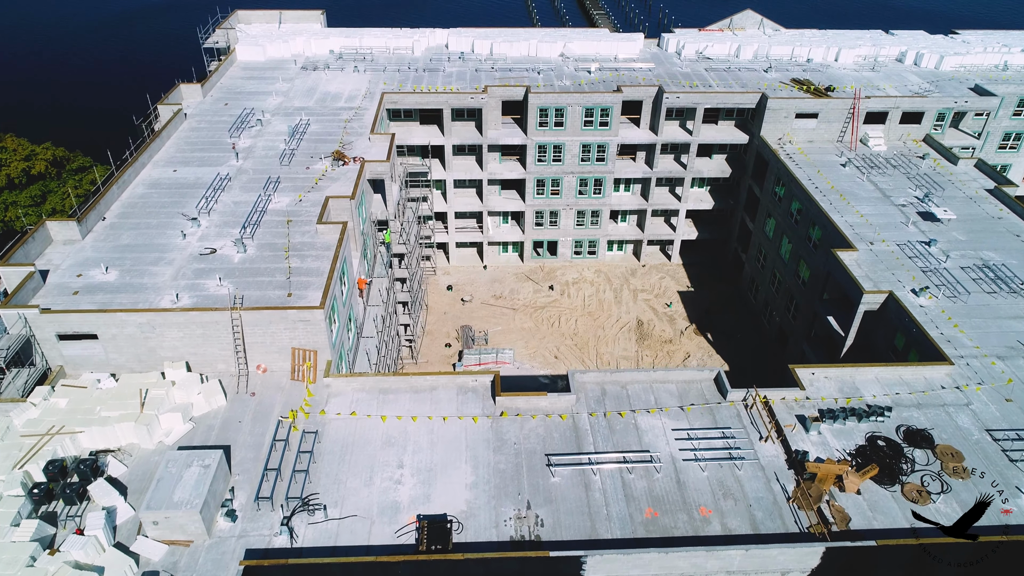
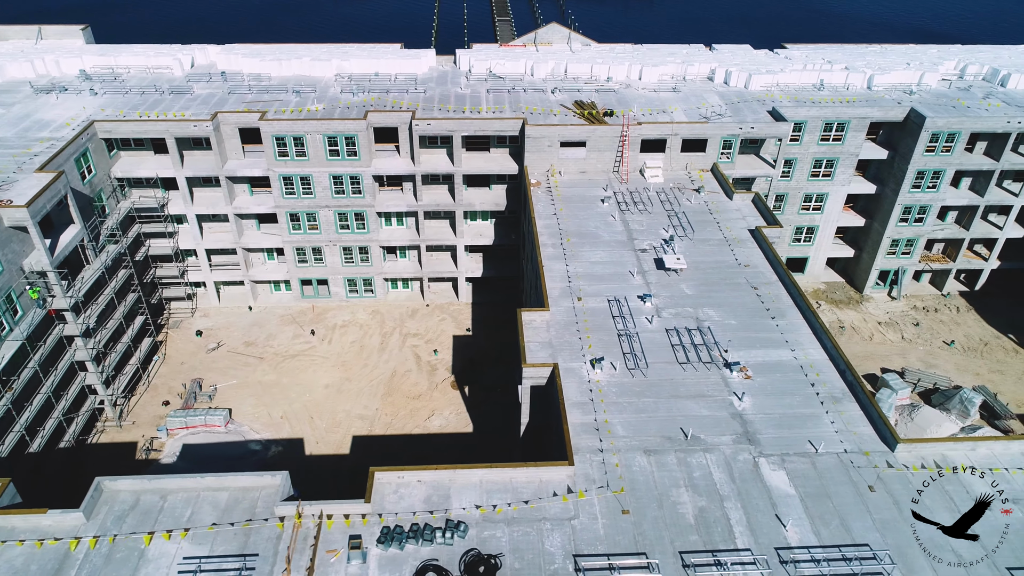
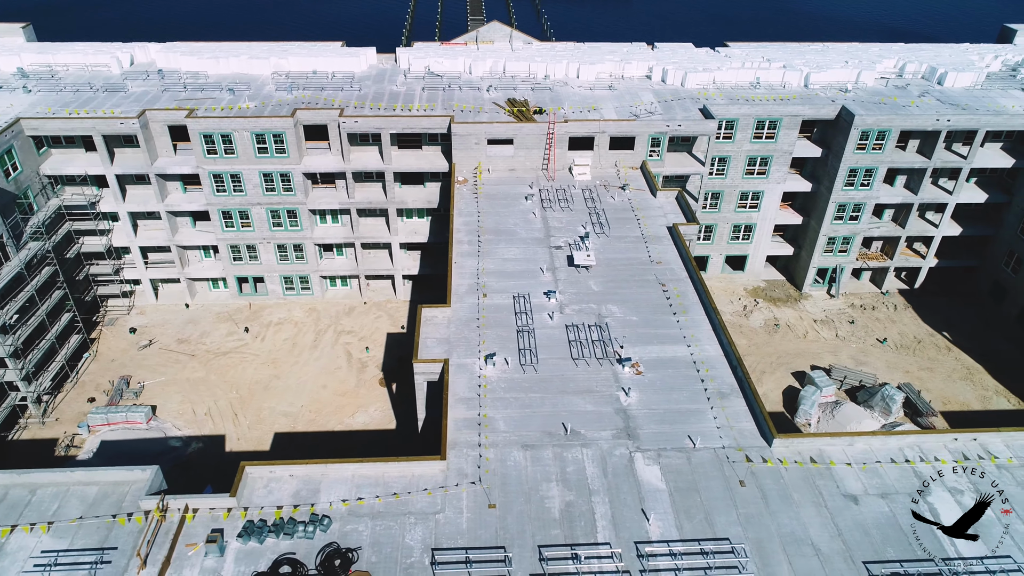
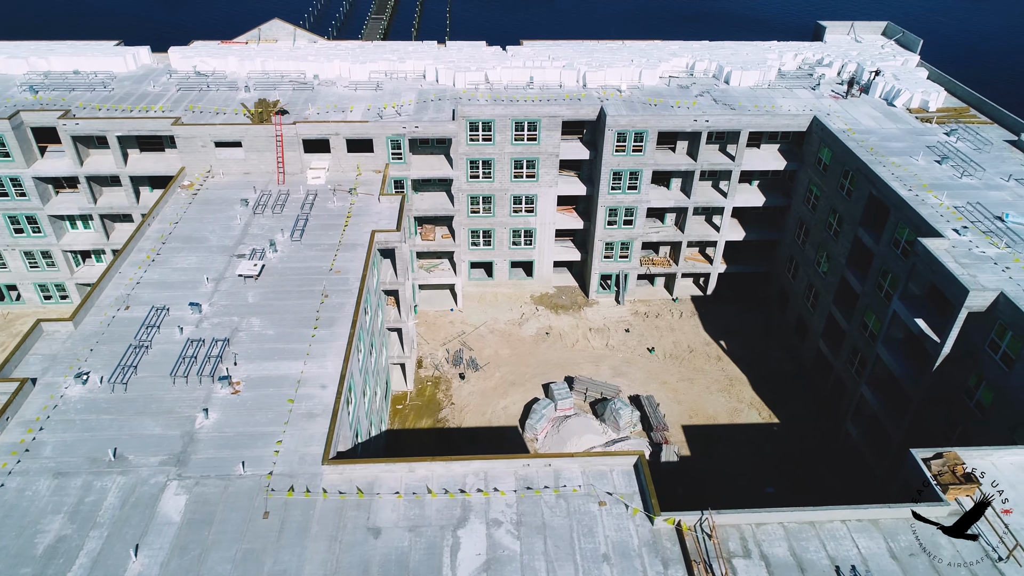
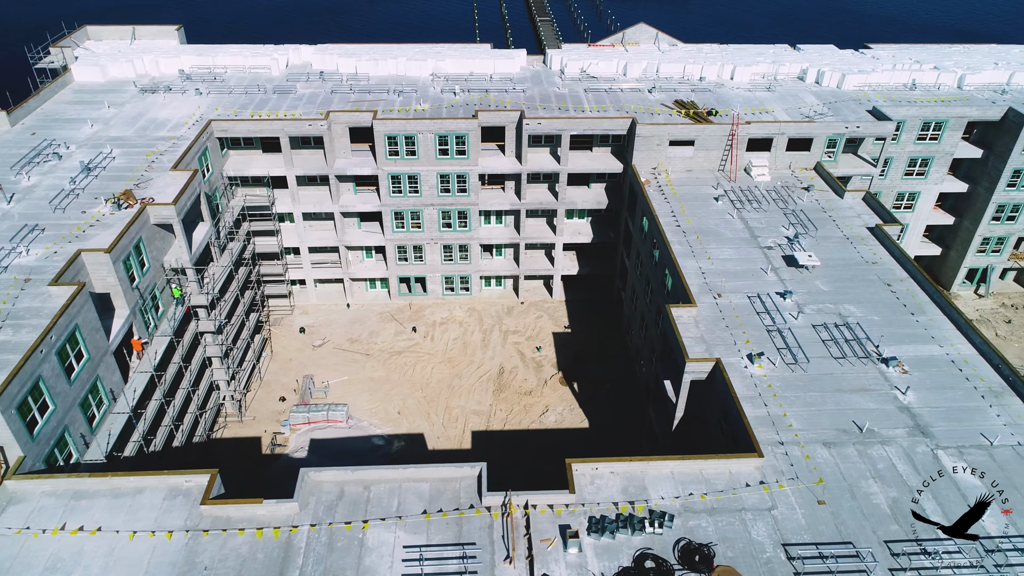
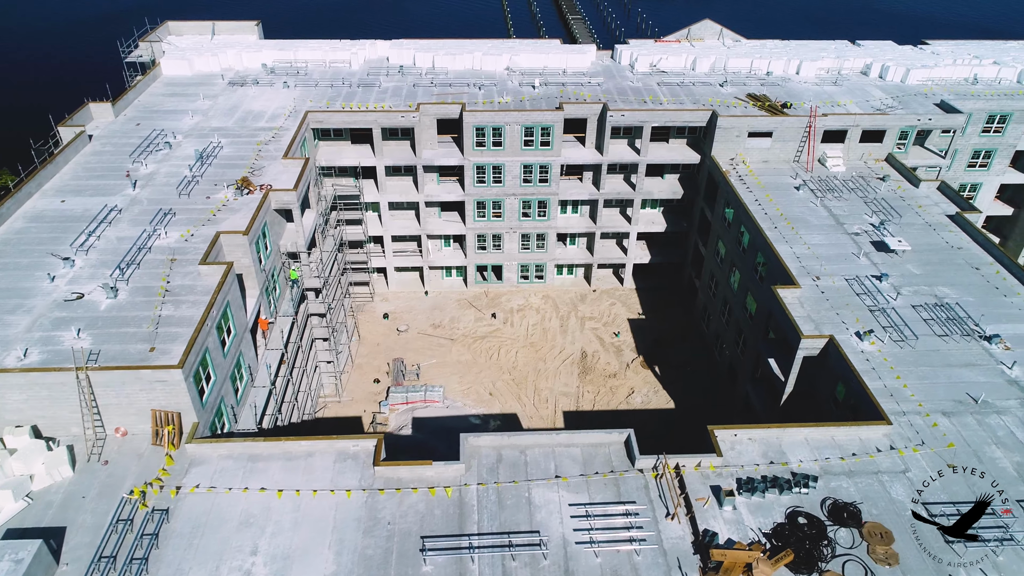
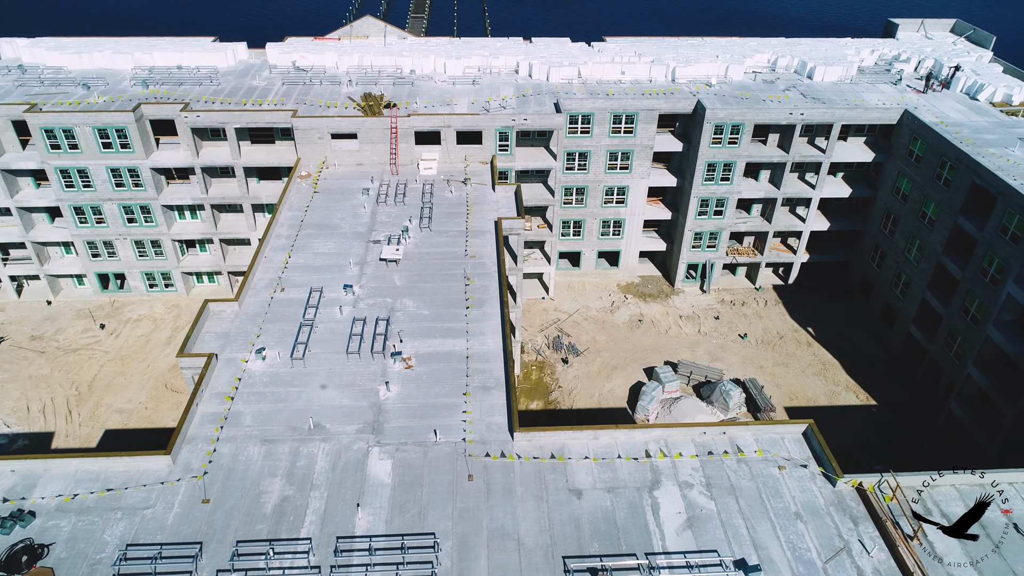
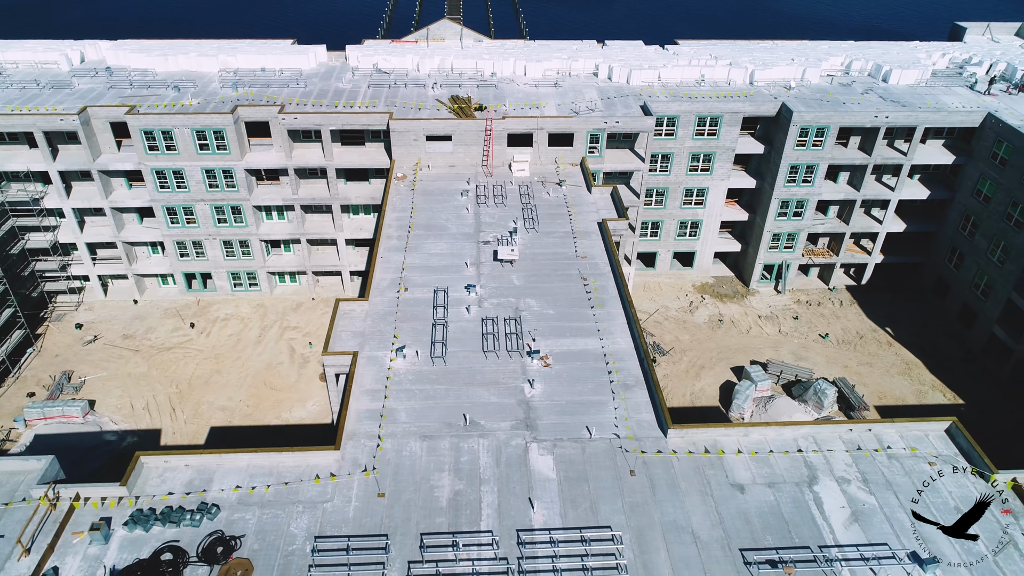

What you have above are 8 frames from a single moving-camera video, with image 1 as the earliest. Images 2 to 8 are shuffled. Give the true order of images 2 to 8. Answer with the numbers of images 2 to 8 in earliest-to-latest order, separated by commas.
6, 5, 2, 3, 8, 7, 4
